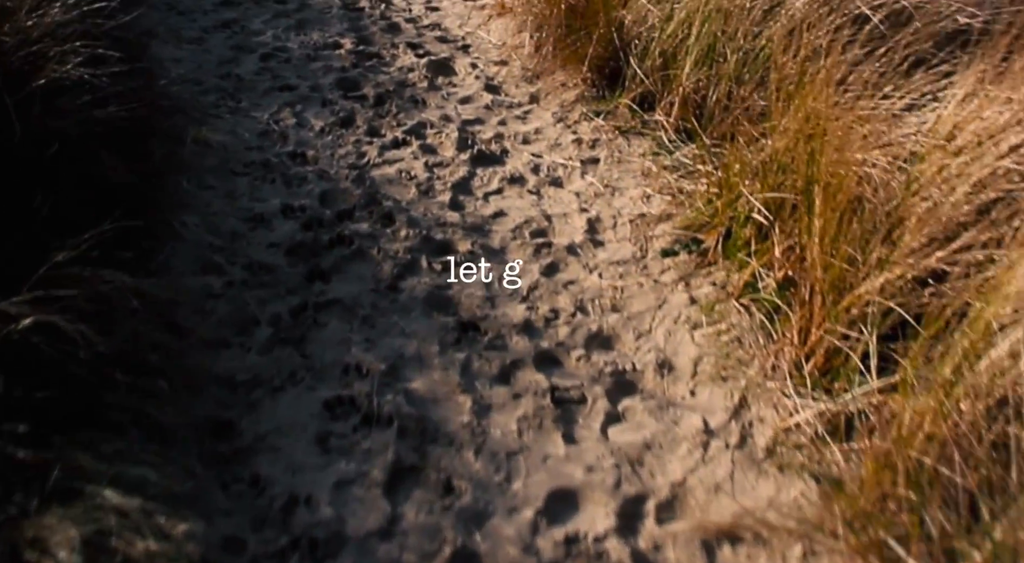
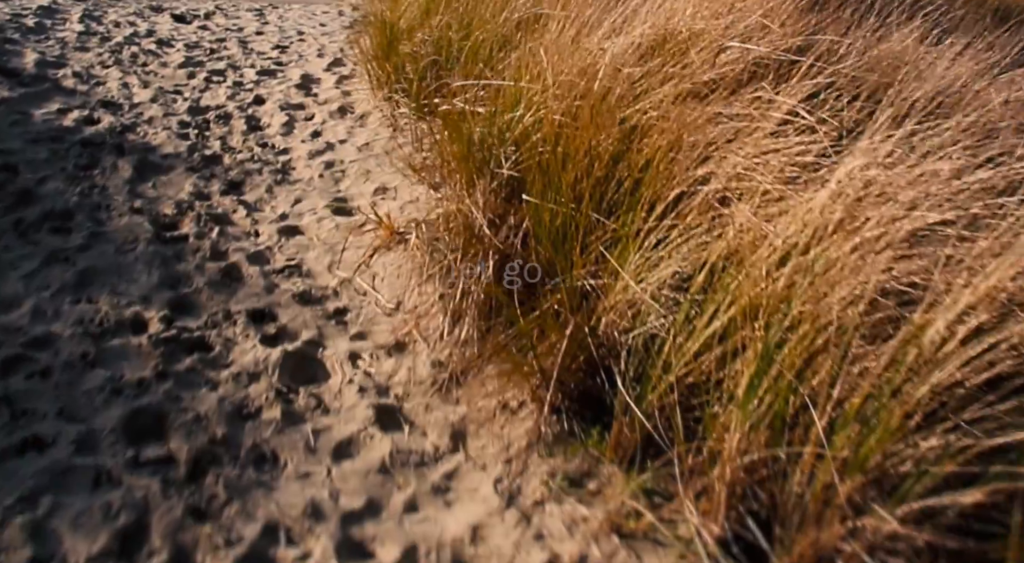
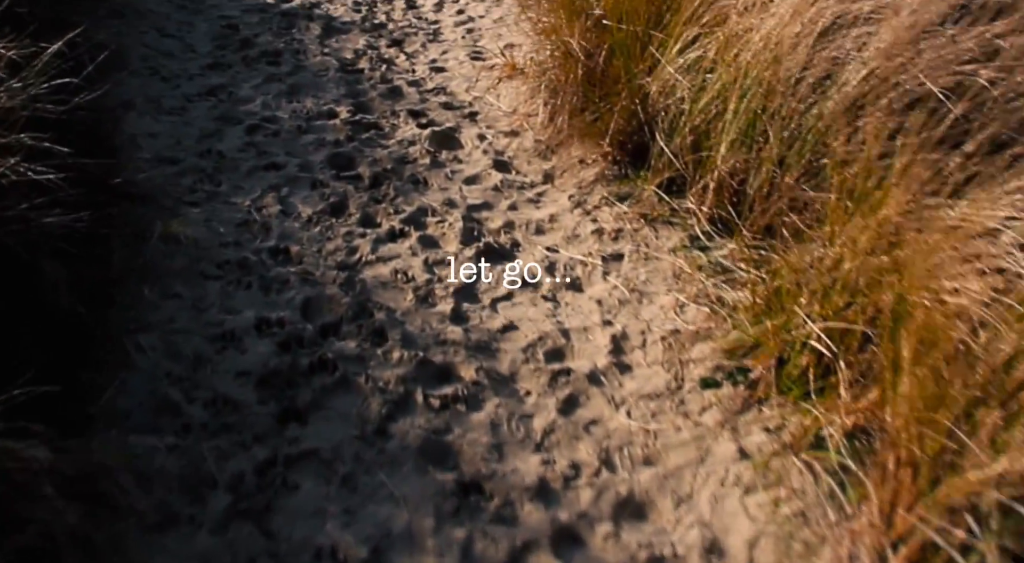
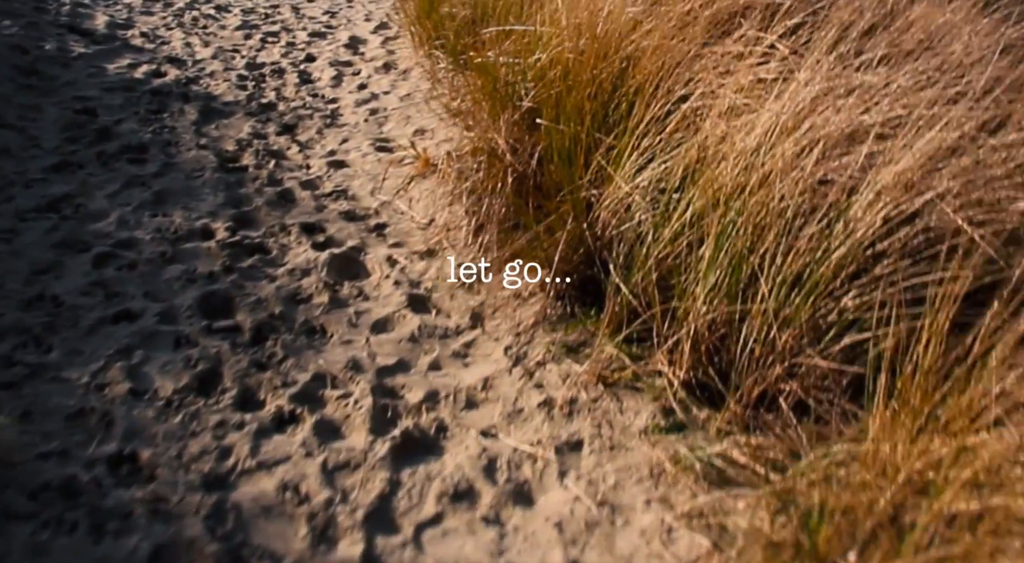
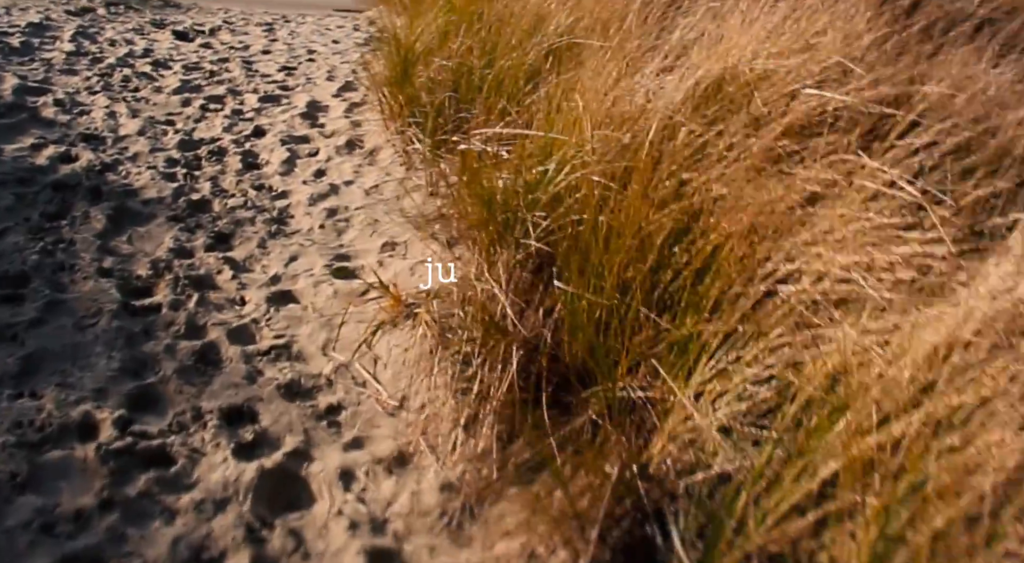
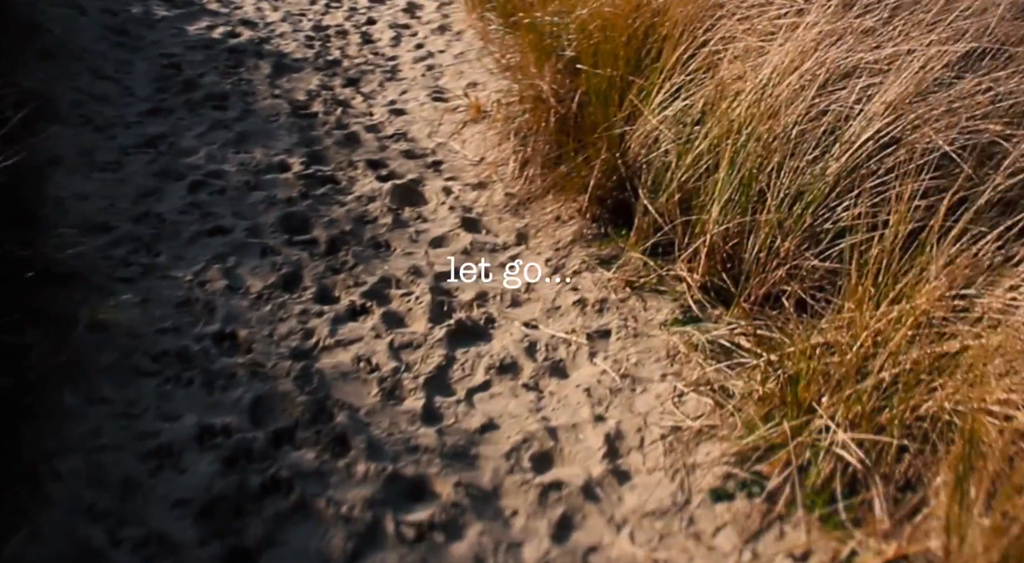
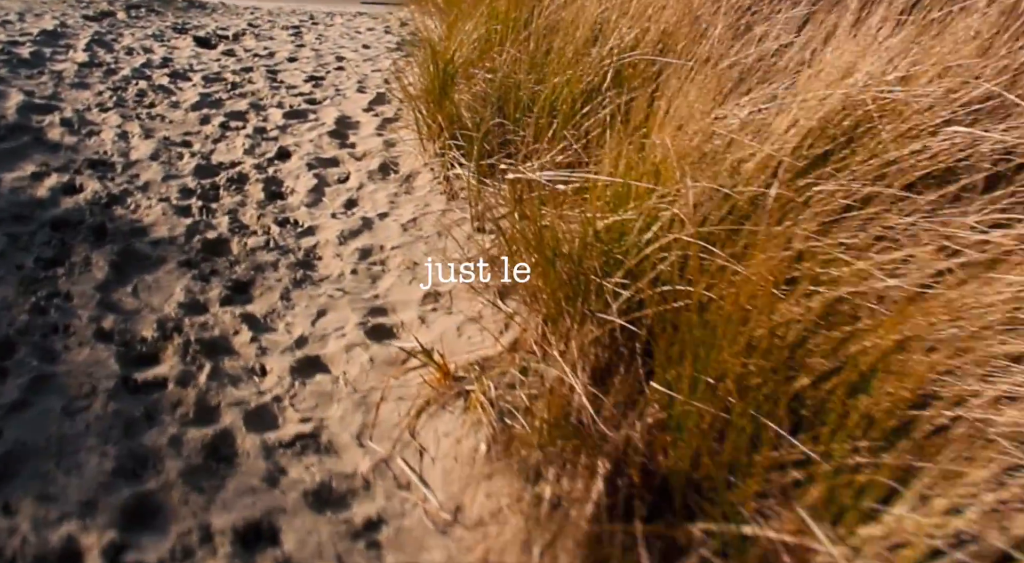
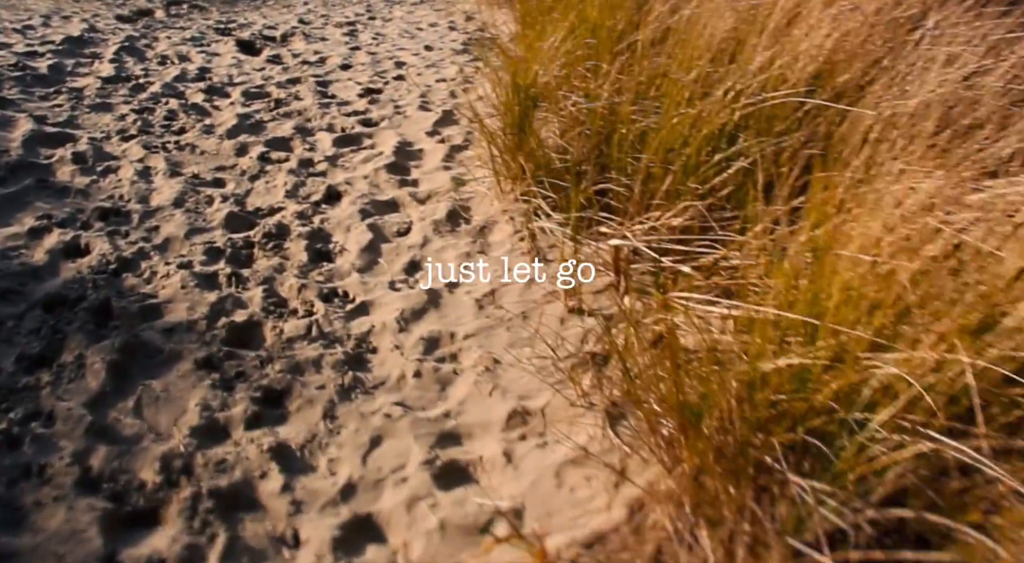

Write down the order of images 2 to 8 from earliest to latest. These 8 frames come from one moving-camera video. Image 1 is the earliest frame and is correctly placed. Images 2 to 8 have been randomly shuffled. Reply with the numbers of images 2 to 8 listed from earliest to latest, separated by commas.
3, 6, 4, 2, 5, 7, 8
